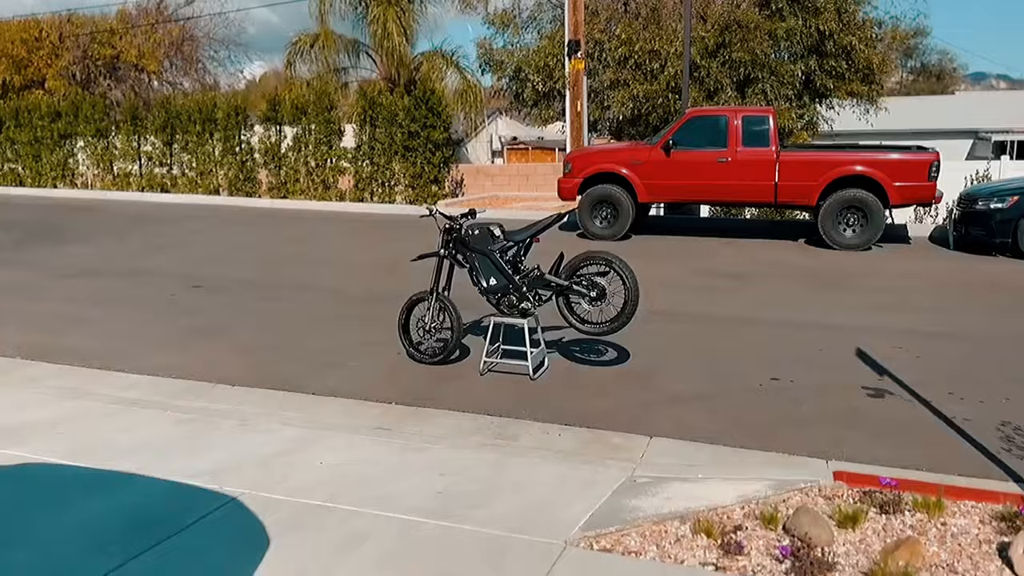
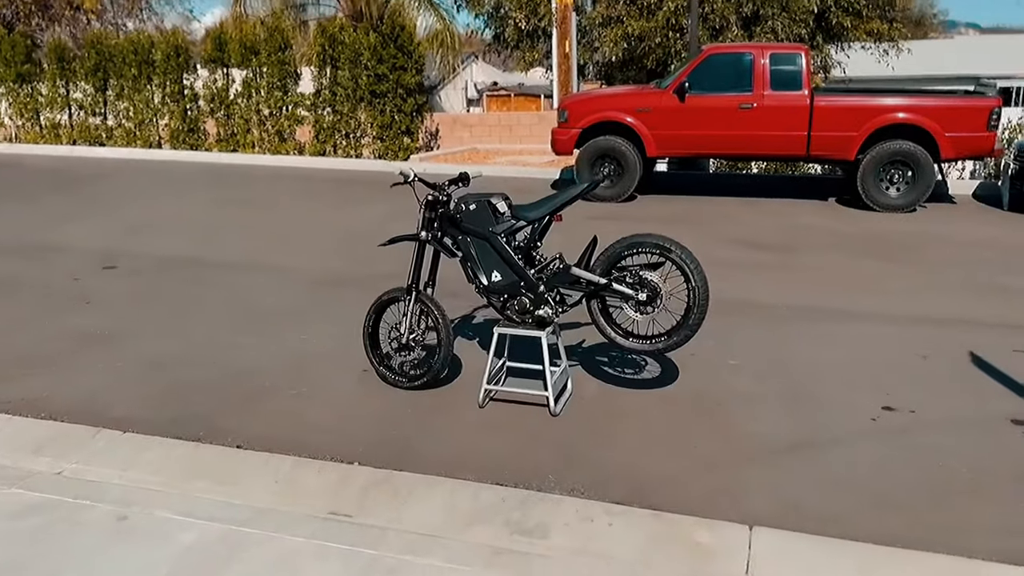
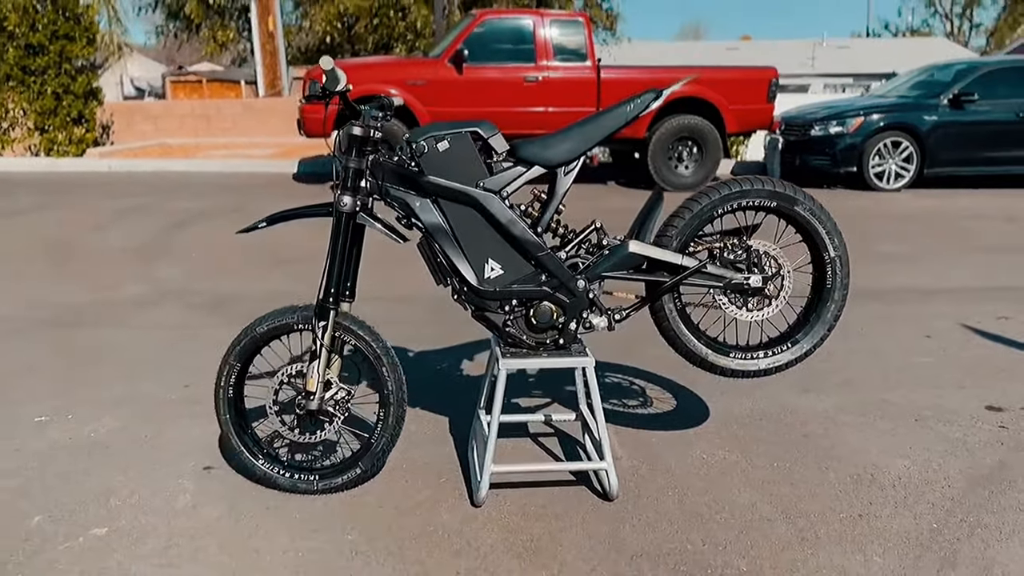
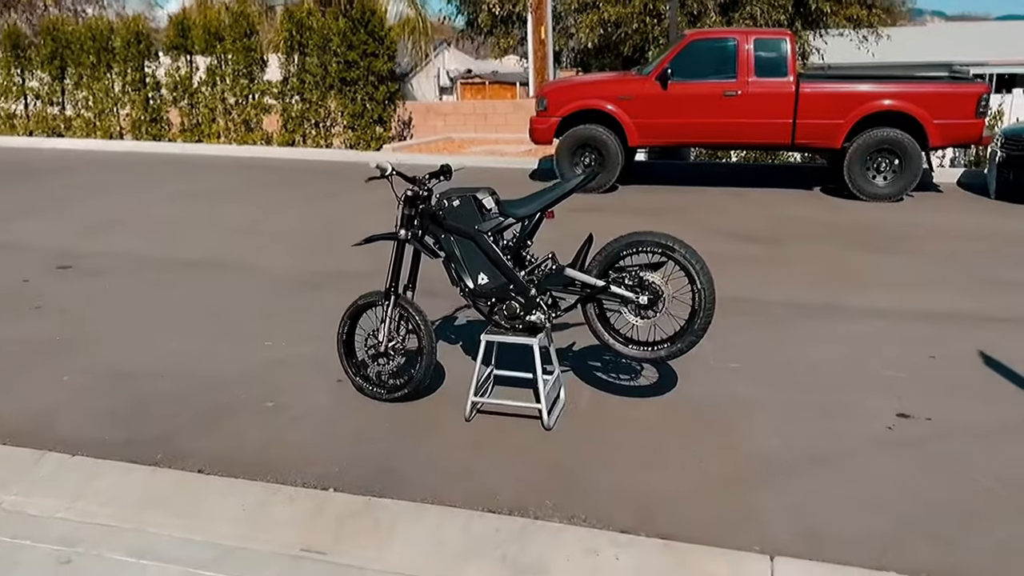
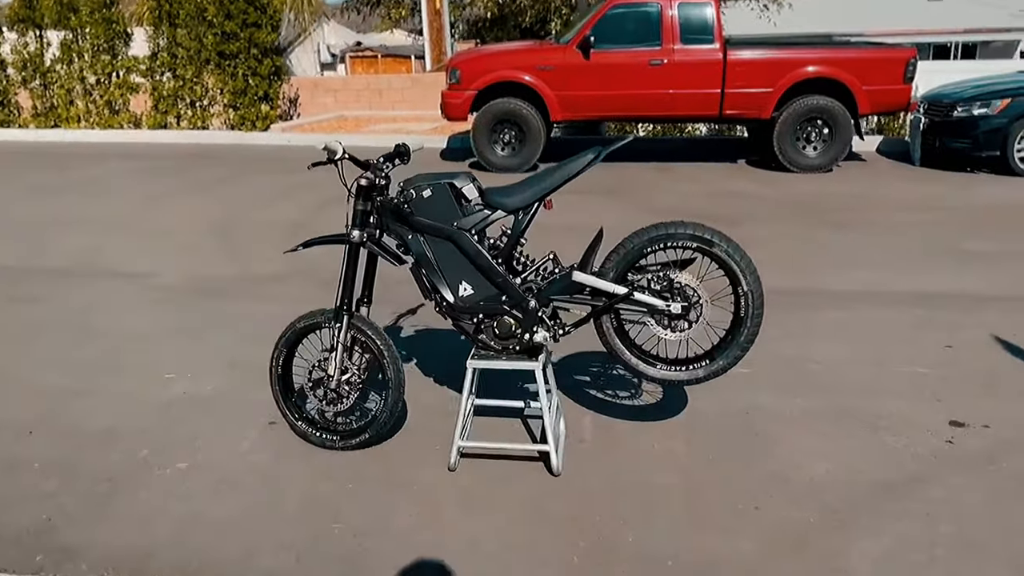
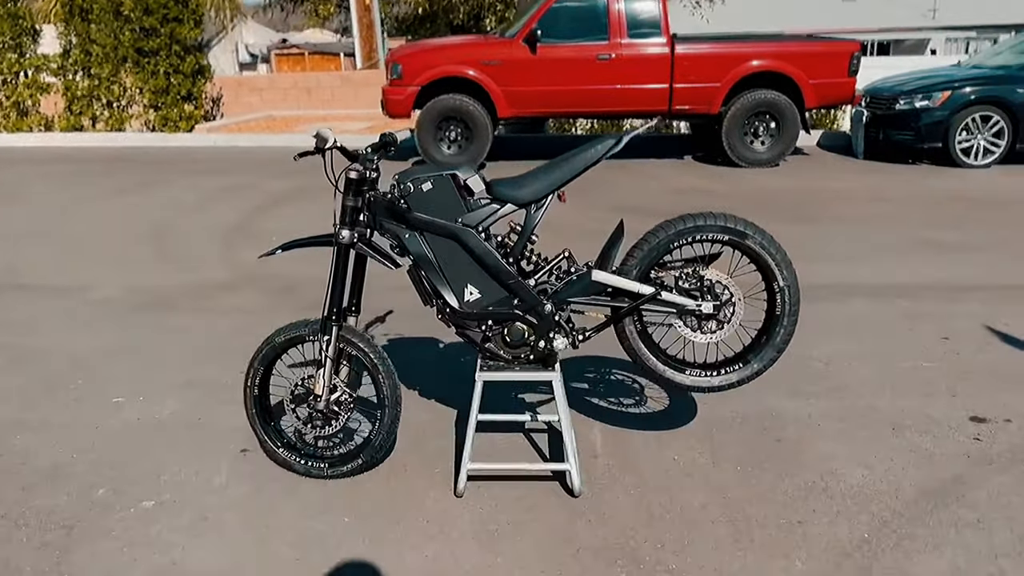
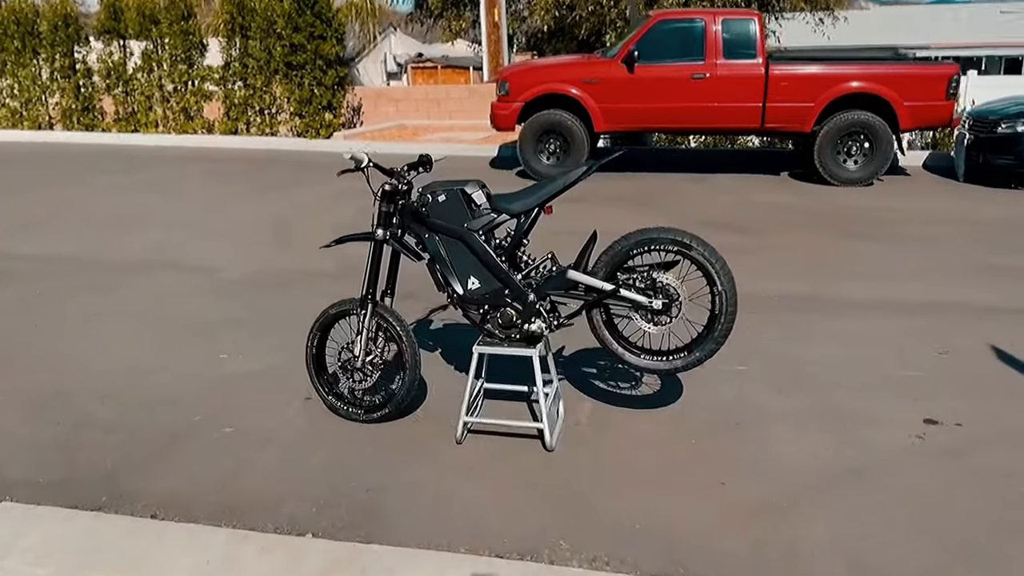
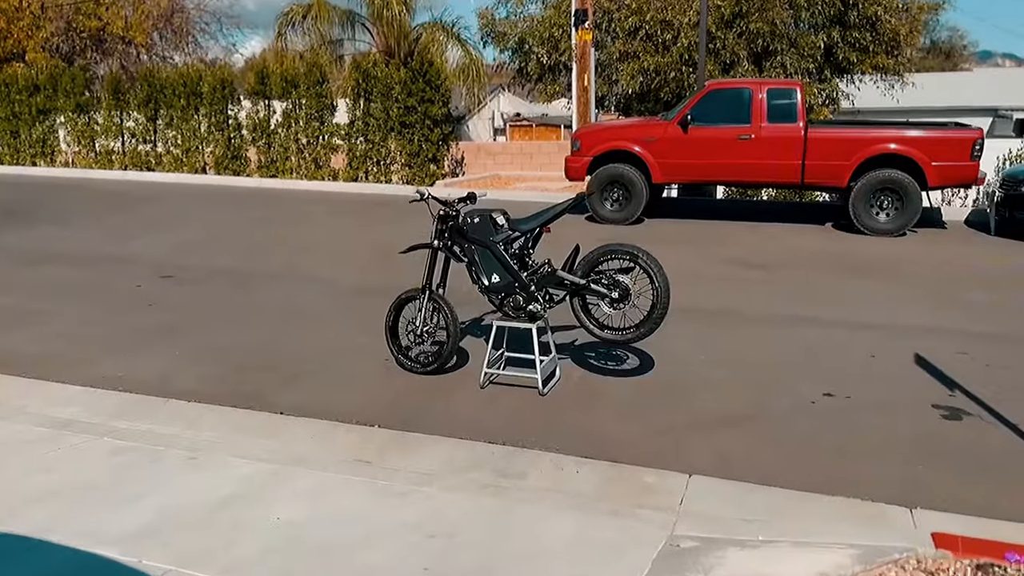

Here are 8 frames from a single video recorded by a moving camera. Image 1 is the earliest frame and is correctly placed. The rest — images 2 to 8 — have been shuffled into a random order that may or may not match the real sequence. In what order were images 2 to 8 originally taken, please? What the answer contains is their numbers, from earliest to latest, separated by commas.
8, 2, 4, 7, 5, 6, 3
